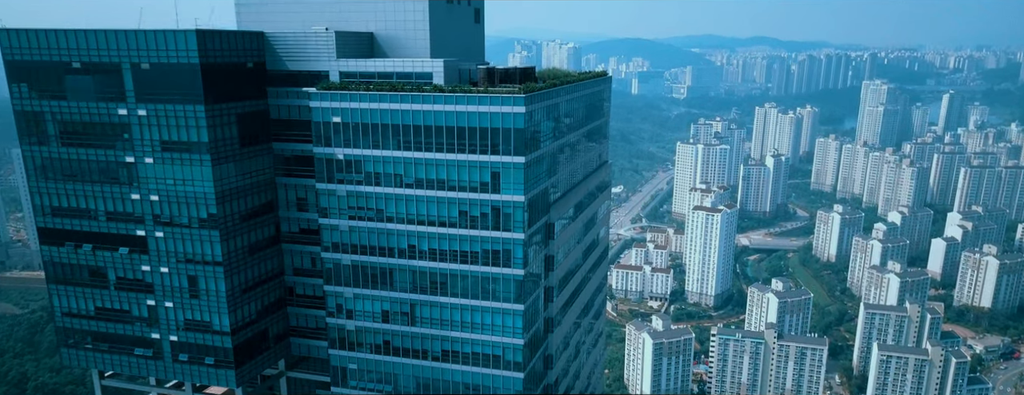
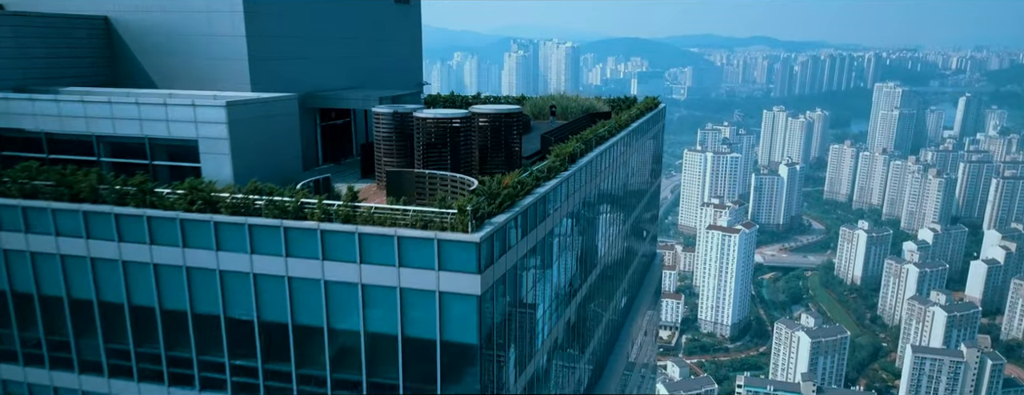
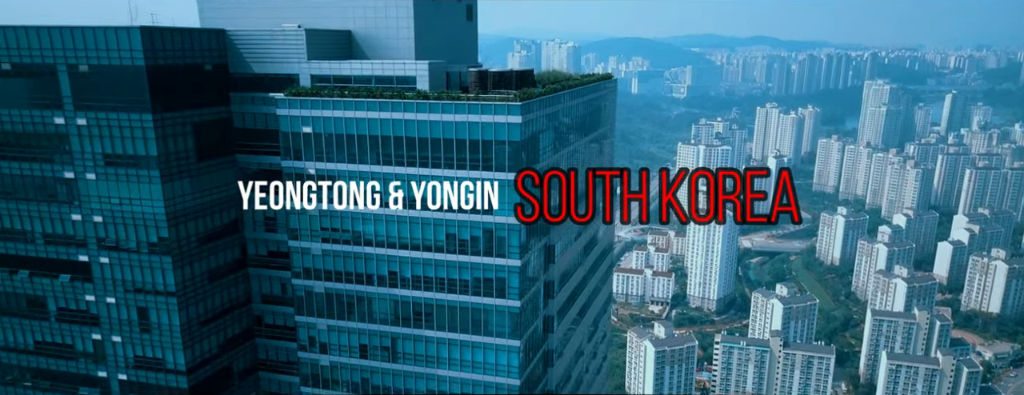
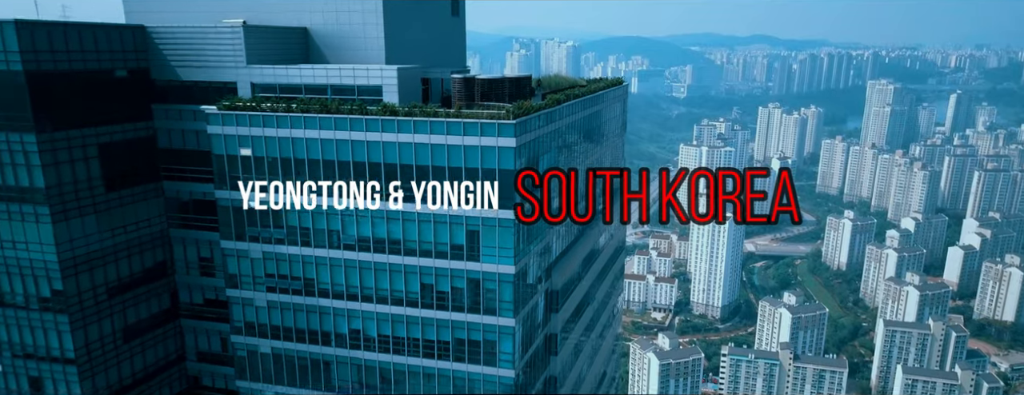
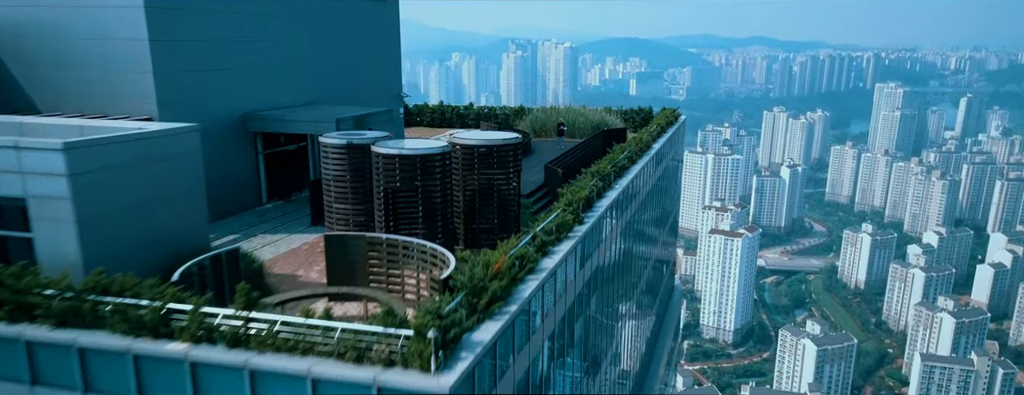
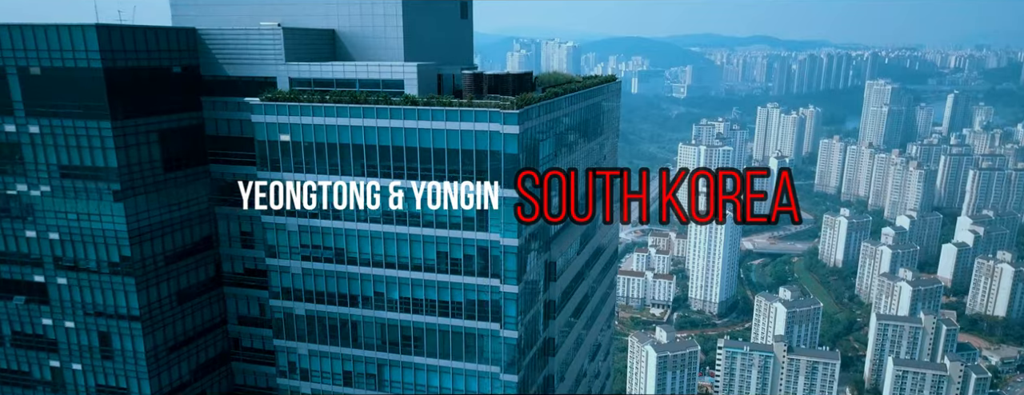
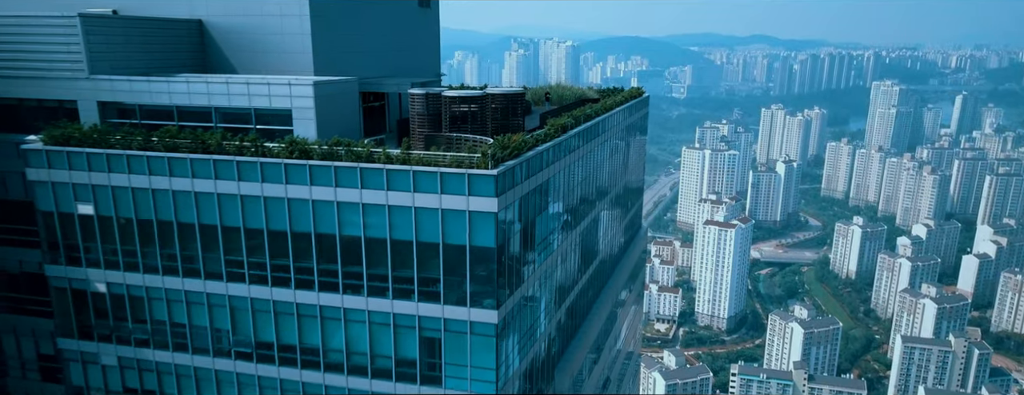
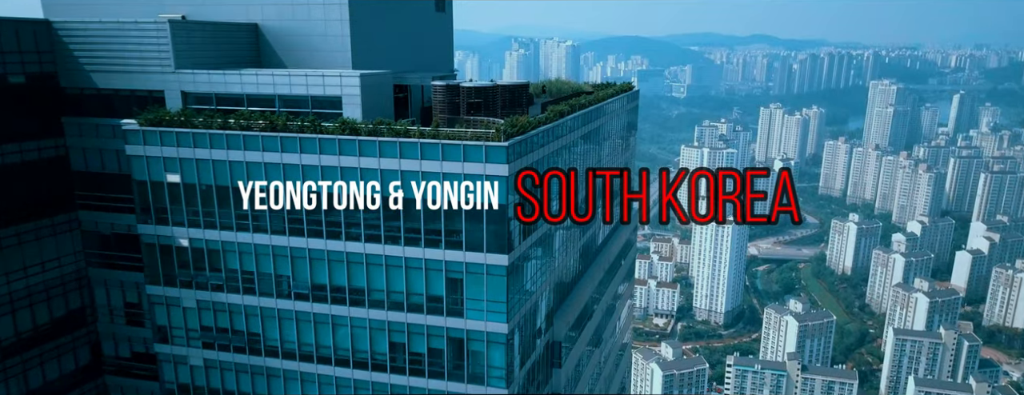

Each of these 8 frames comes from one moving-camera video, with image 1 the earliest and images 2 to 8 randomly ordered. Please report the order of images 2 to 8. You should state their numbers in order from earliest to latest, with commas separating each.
3, 6, 4, 8, 7, 2, 5
